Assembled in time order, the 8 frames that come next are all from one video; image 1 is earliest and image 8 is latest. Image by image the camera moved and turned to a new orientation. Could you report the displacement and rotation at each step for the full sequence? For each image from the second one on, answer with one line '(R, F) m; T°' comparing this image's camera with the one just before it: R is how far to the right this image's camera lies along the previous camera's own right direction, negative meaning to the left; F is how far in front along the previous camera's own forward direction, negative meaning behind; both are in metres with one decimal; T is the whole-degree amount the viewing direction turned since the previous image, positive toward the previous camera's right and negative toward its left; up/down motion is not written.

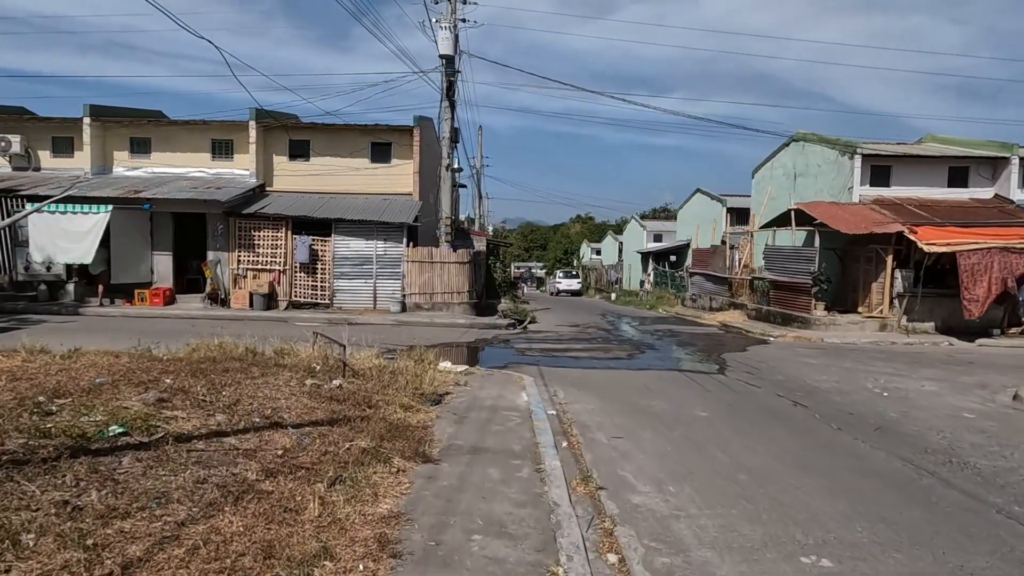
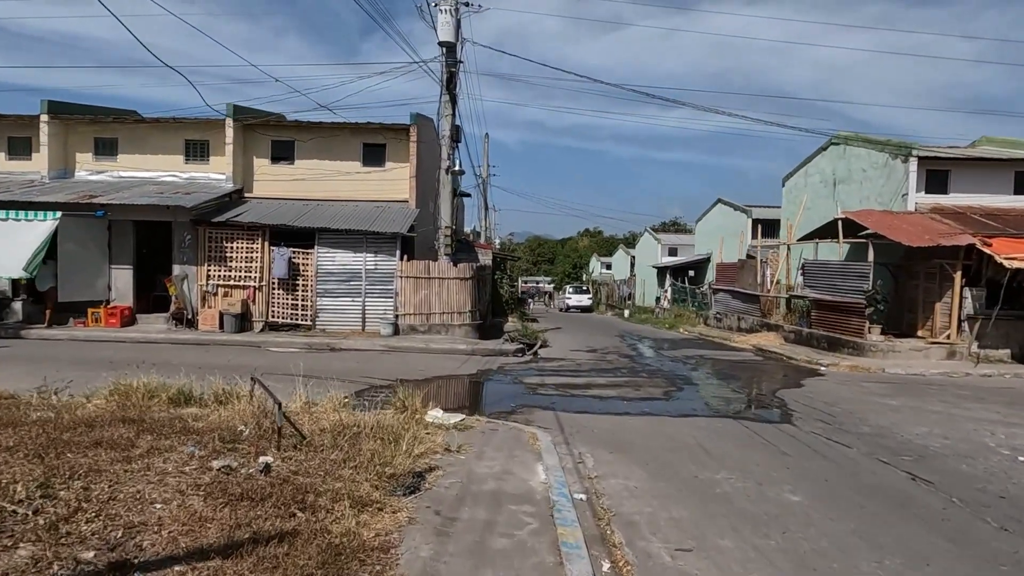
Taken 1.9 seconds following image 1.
(0.0, +2.5) m; -1°
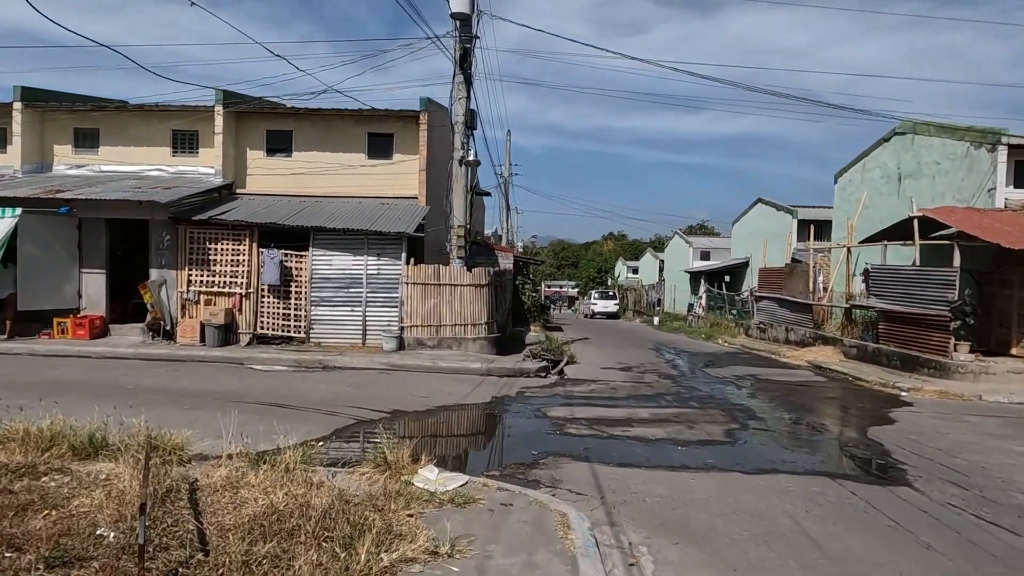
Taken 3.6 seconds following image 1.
(0.0, +2.3) m; -2°
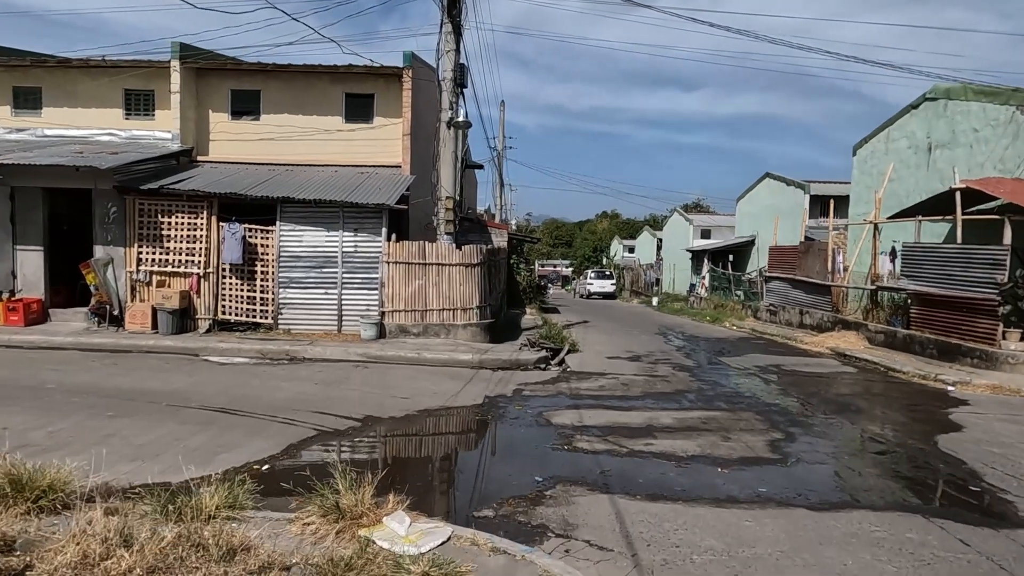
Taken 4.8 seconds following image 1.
(0.0, +1.8) m; +1°
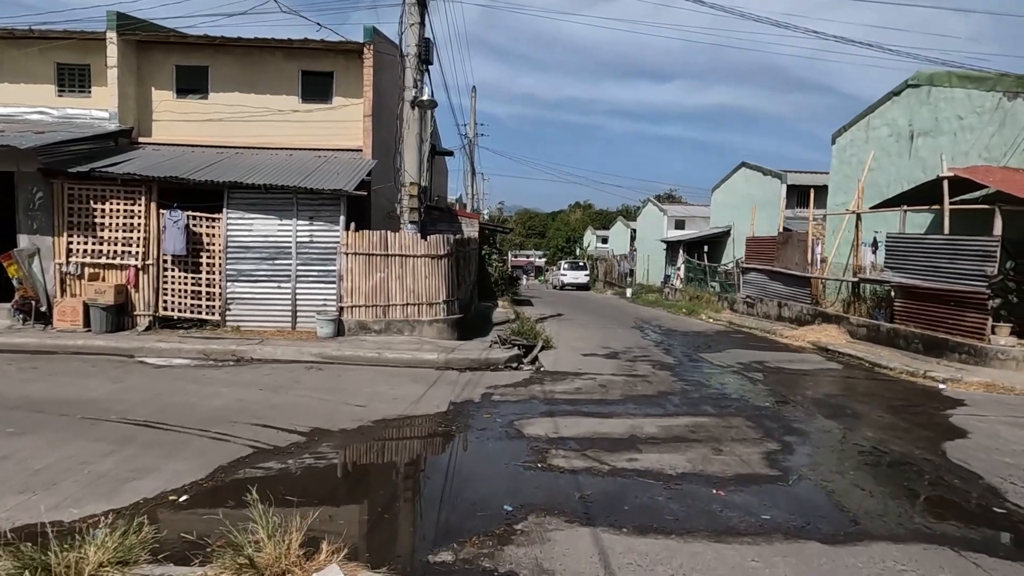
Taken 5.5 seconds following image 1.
(+0.1, +0.9) m; +2°
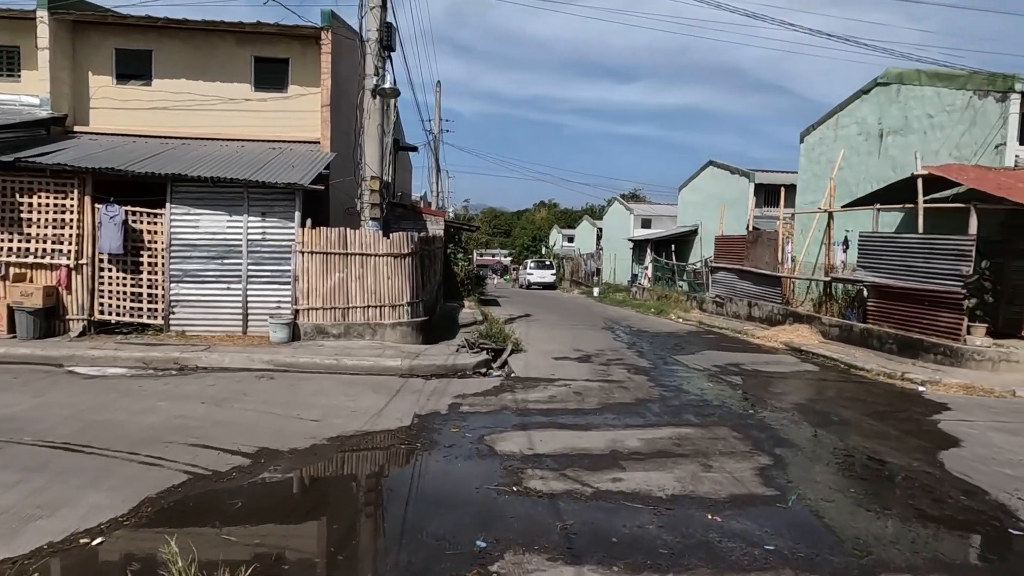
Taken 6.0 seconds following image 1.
(-0.1, +0.7) m; +3°
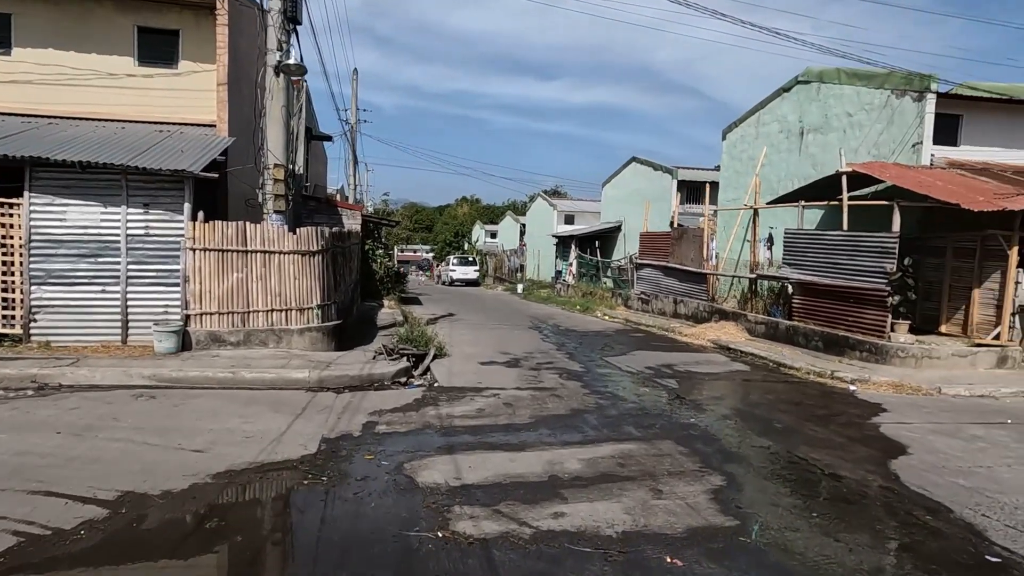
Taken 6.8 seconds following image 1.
(0.0, +0.9) m; +7°
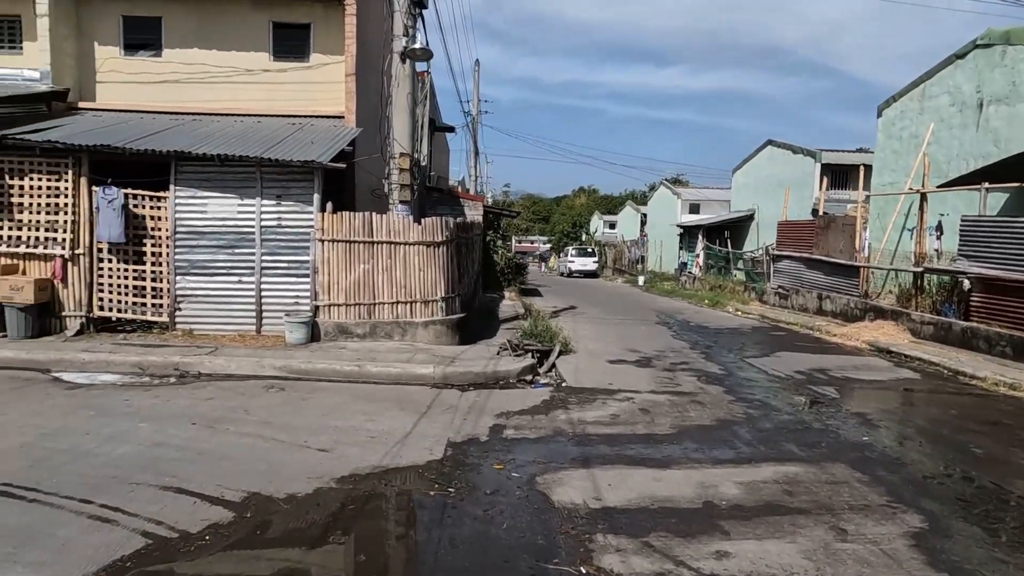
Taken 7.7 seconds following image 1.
(-0.3, +0.7) m; -10°
